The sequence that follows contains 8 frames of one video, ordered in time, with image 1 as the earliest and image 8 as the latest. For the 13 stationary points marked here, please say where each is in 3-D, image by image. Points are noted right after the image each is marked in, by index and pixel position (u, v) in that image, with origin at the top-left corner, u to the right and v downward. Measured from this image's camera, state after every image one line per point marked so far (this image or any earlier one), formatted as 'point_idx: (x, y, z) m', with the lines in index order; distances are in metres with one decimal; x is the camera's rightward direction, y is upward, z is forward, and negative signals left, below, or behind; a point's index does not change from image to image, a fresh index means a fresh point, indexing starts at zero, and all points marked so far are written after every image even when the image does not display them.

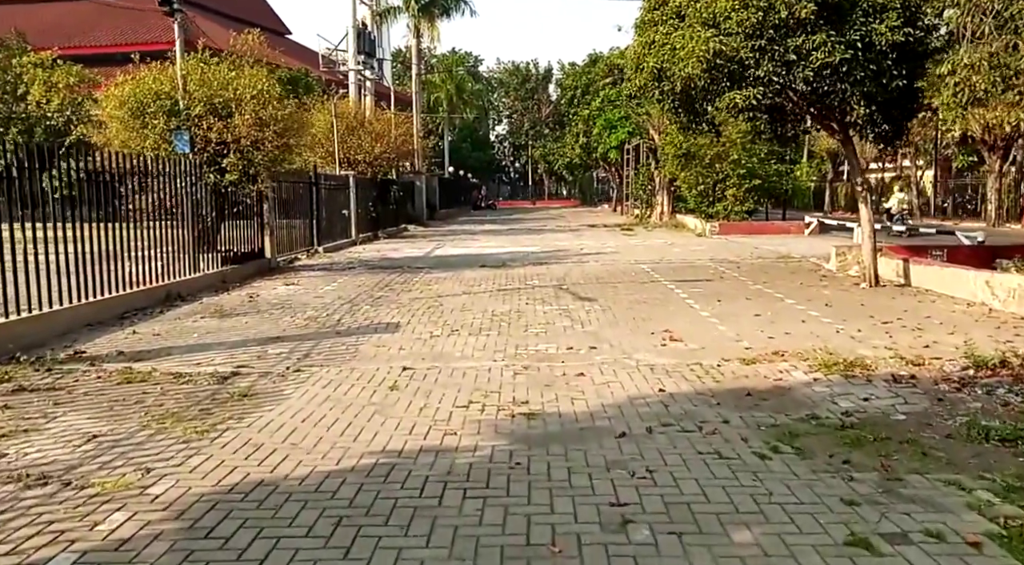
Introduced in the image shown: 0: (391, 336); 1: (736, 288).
0: (-1.4, -0.6, +10.4) m
1: (+3.5, -0.1, +14.3) m
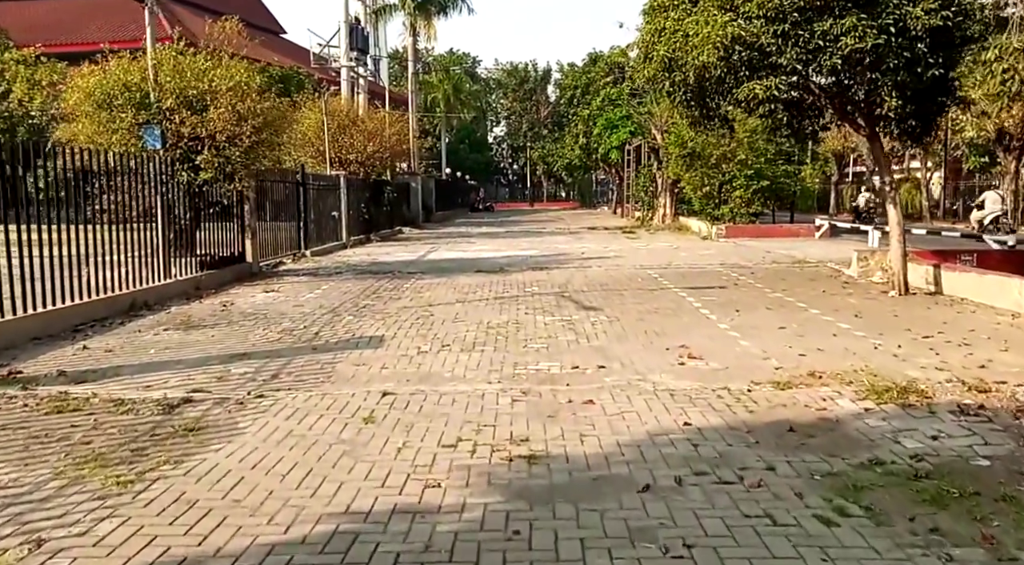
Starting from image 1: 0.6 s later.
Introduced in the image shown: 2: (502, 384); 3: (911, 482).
0: (-1.4, -0.7, +9.3) m
1: (+3.5, -0.2, +13.1) m
2: (-0.1, -0.9, +7.8) m
3: (+2.2, -1.1, +5.0) m
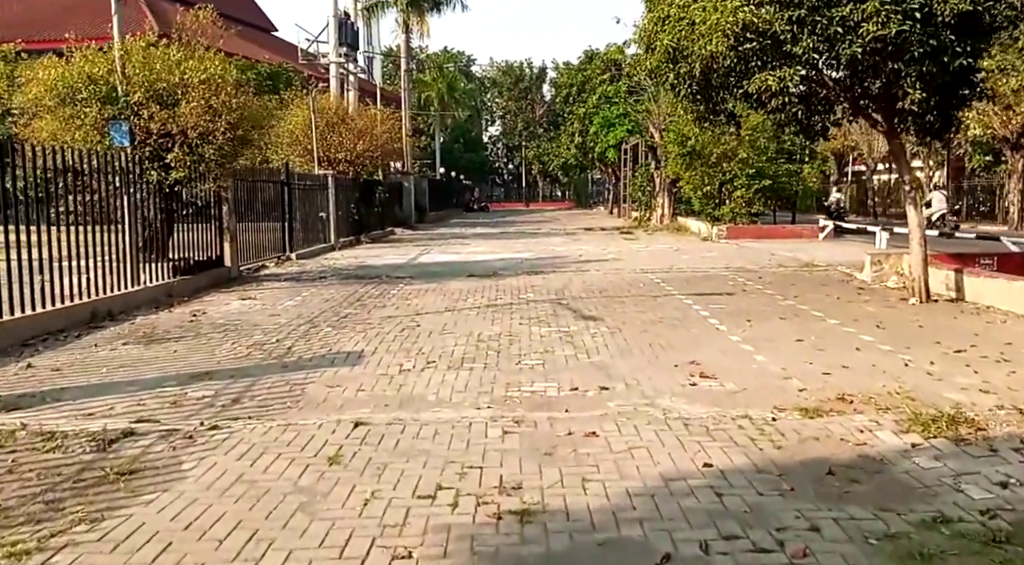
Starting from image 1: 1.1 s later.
0: (-1.5, -0.8, +8.3) m
1: (+3.4, -0.3, +12.2) m
2: (-0.1, -1.0, +6.9) m
3: (+2.1, -1.2, +4.0) m
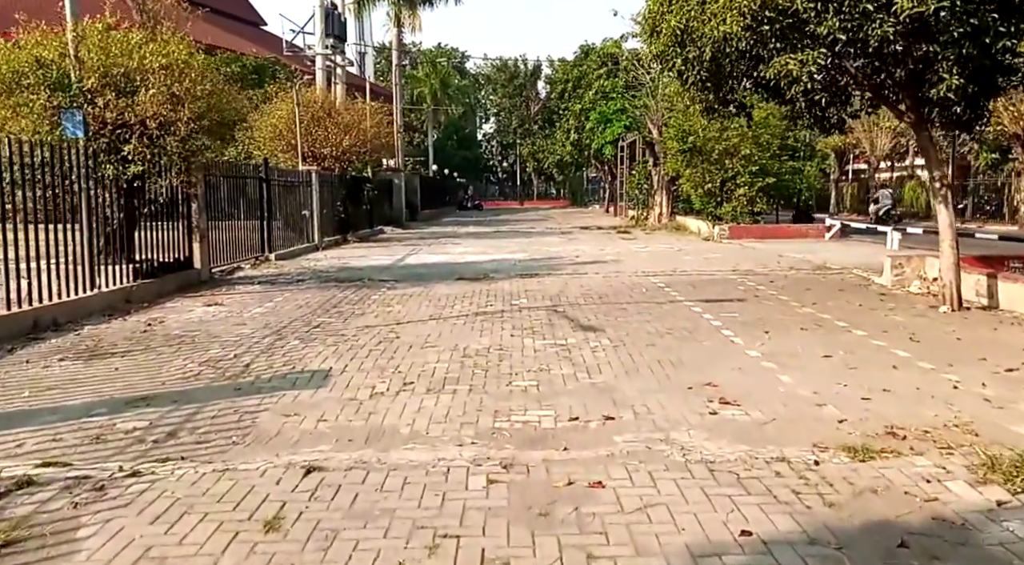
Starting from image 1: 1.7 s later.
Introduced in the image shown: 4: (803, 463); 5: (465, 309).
0: (-1.6, -0.9, +7.2) m
1: (+3.3, -0.4, +11.1) m
2: (-0.2, -1.0, +5.8) m
3: (+2.1, -1.3, +2.9) m
4: (+1.7, -1.0, +5.3) m
5: (-0.6, -0.4, +12.0) m
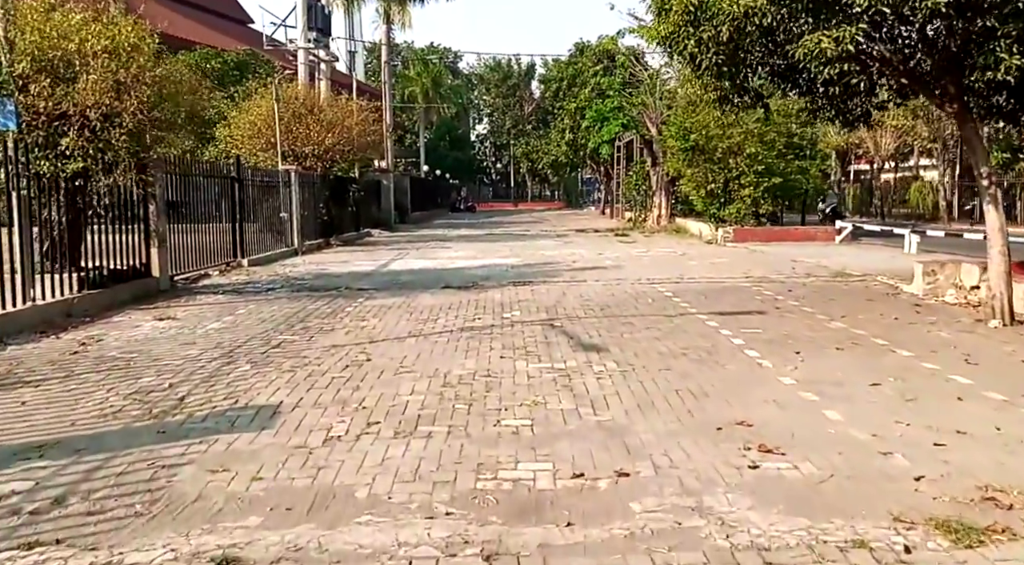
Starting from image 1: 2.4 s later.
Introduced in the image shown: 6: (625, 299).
0: (-1.6, -1.0, +5.8) m
1: (+3.2, -0.5, +9.7) m
2: (-0.3, -1.2, +4.4) m
3: (+2.0, -1.4, +1.5) m
4: (+1.6, -1.2, +3.9) m
5: (-0.7, -0.5, +10.6) m
6: (+1.5, -0.2, +12.2) m
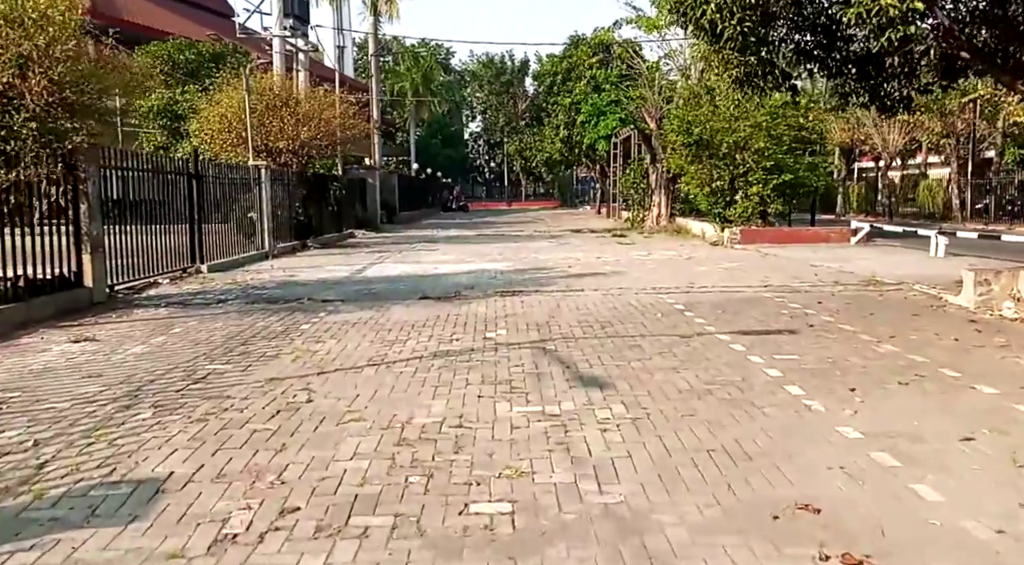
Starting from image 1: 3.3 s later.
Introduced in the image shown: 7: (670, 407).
0: (-1.8, -1.1, +4.0) m
1: (+3.0, -0.6, +8.0) m
2: (-0.4, -1.3, +2.6) m
3: (+1.9, -1.5, -0.2) m
4: (+1.5, -1.3, +2.2) m
5: (-0.9, -0.6, +8.8) m
6: (+1.4, -0.4, +10.5) m
7: (+1.1, -0.9, +6.3) m
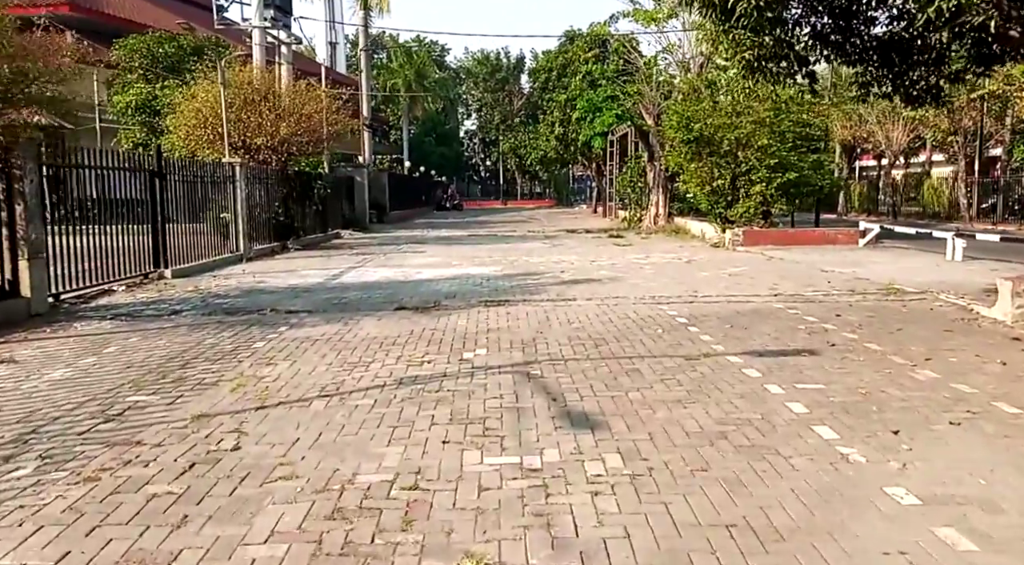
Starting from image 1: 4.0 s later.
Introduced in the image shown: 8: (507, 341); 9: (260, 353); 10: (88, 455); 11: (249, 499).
0: (-1.9, -1.3, +2.8) m
1: (+2.8, -0.7, +6.8) m
2: (-0.6, -1.4, +1.4) m
3: (+1.8, -1.6, -1.4) m
4: (+1.4, -1.4, +1.0) m
5: (-1.1, -0.7, +7.6) m
6: (+1.2, -0.5, +9.3) m
7: (+0.9, -1.0, +5.1) m
8: (0.0, -0.6, +8.9) m
9: (-2.3, -0.7, +8.5) m
10: (-2.4, -1.0, +5.2) m
11: (-1.3, -1.1, +4.5) m
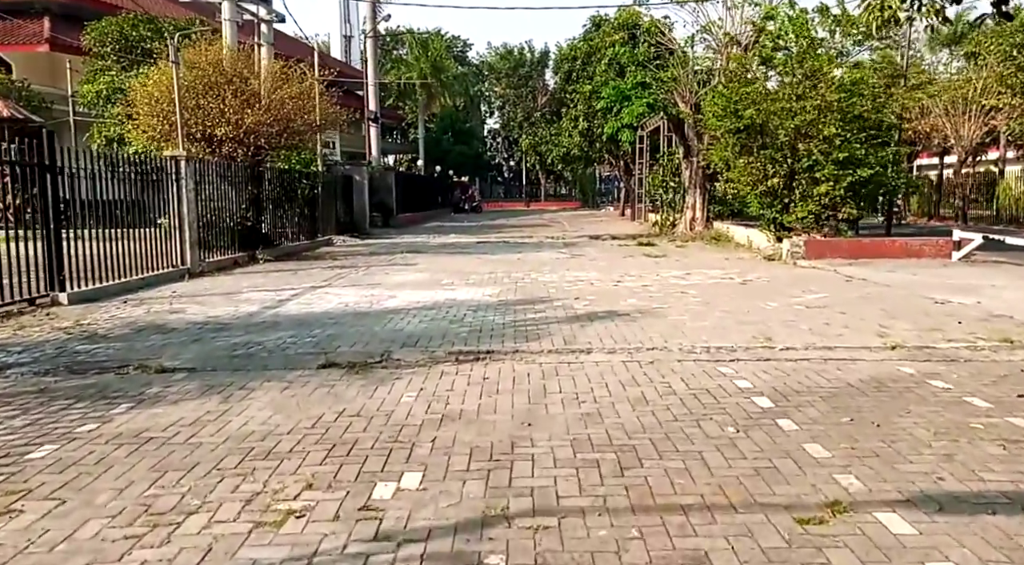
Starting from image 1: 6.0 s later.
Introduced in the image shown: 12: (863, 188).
0: (-2.3, -1.6, -0.9) m
1: (+2.5, -1.1, +3.0) m
2: (-1.0, -1.8, -2.3) m
3: (+1.2, -2.0, -5.2) m
4: (+0.9, -1.8, -2.8) m
5: (-1.3, -1.1, +3.9) m
6: (+1.0, -0.8, +5.5) m
7: (+0.6, -1.3, +1.3) m
8: (-0.3, -0.9, +5.2) m
9: (-2.6, -1.0, +4.8) m
10: (-2.7, -1.3, +1.5) m
11: (-1.7, -1.4, +0.8) m
12: (+7.2, +1.9, +18.9) m
